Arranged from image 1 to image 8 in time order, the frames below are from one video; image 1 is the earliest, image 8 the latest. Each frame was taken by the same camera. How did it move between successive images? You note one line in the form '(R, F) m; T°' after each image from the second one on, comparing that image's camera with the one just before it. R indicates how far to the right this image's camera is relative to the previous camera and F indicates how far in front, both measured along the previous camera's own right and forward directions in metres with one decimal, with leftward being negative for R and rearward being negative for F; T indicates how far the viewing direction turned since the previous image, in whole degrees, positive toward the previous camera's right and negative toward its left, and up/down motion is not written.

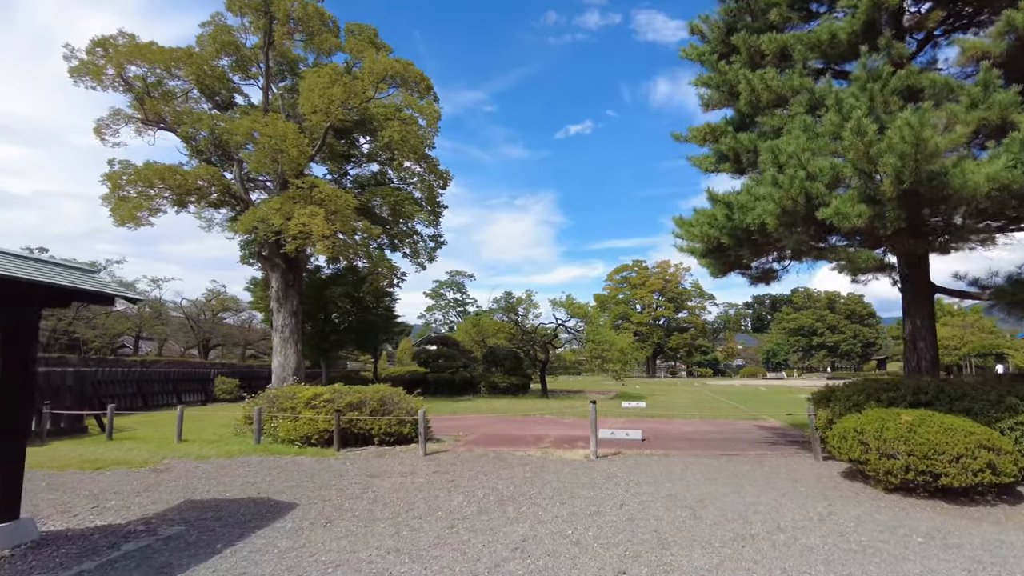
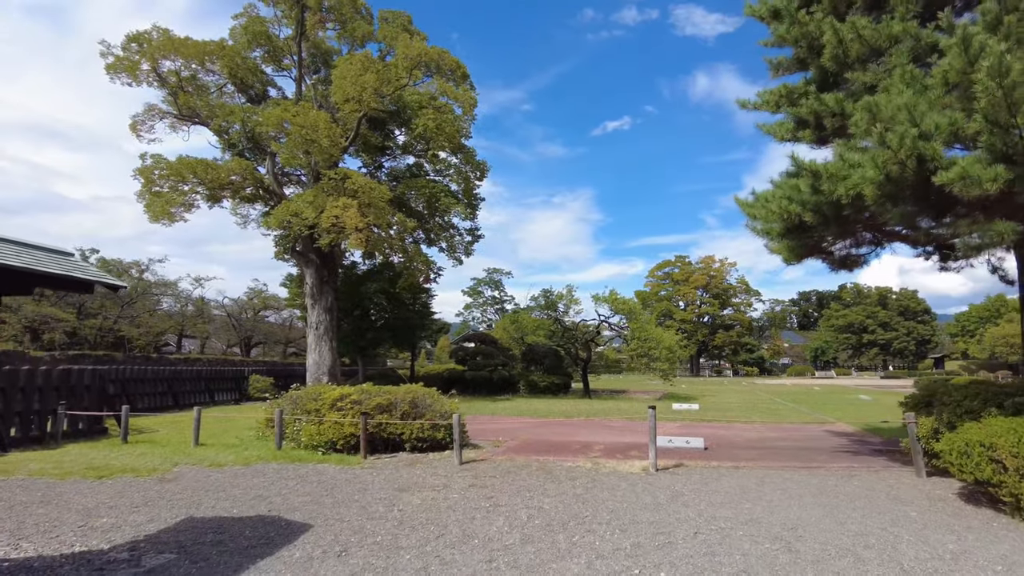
(-0.1, +0.9) m; -3°
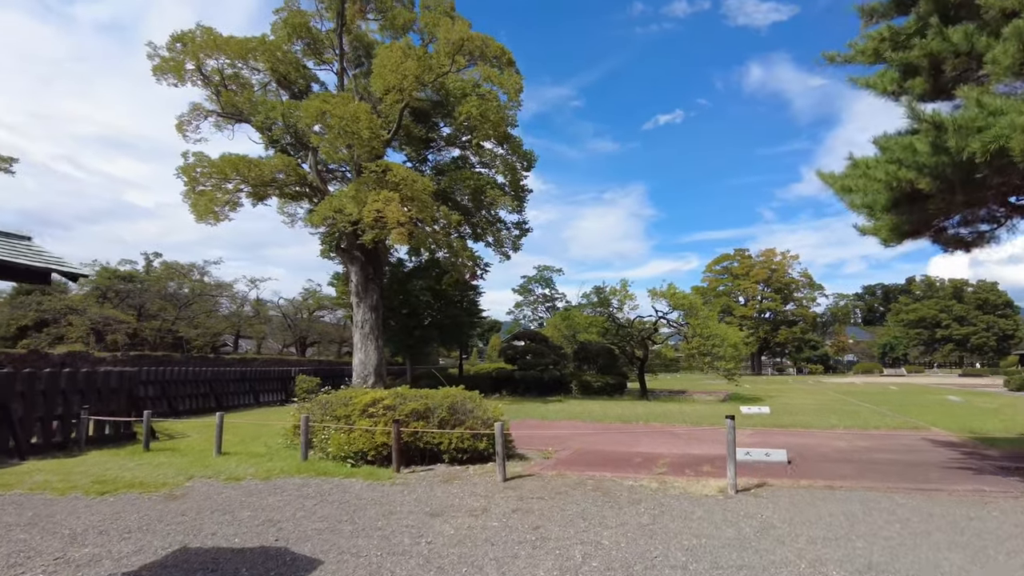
(0.0, +0.9) m; -5°
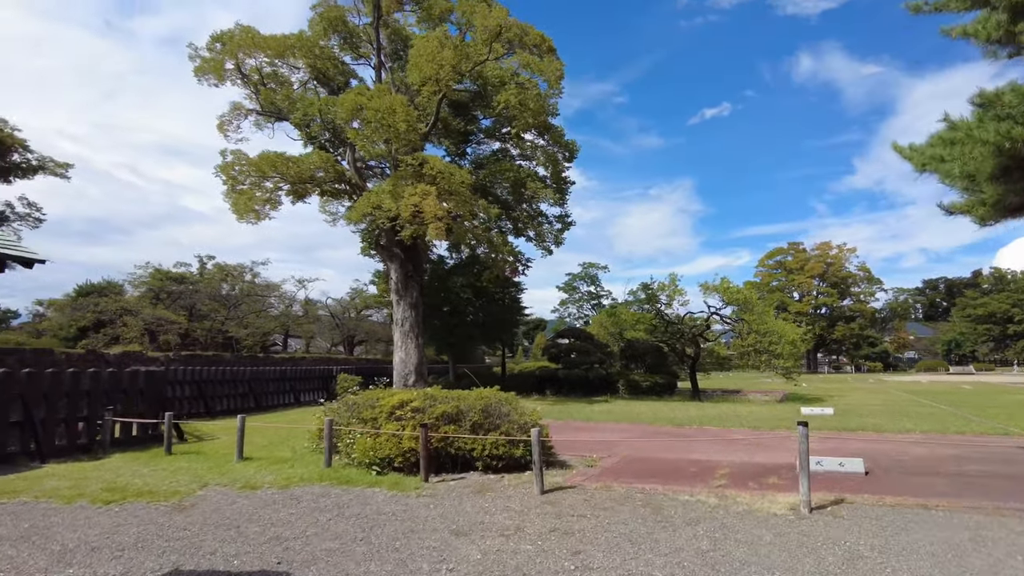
(+0.1, +0.6) m; -4°
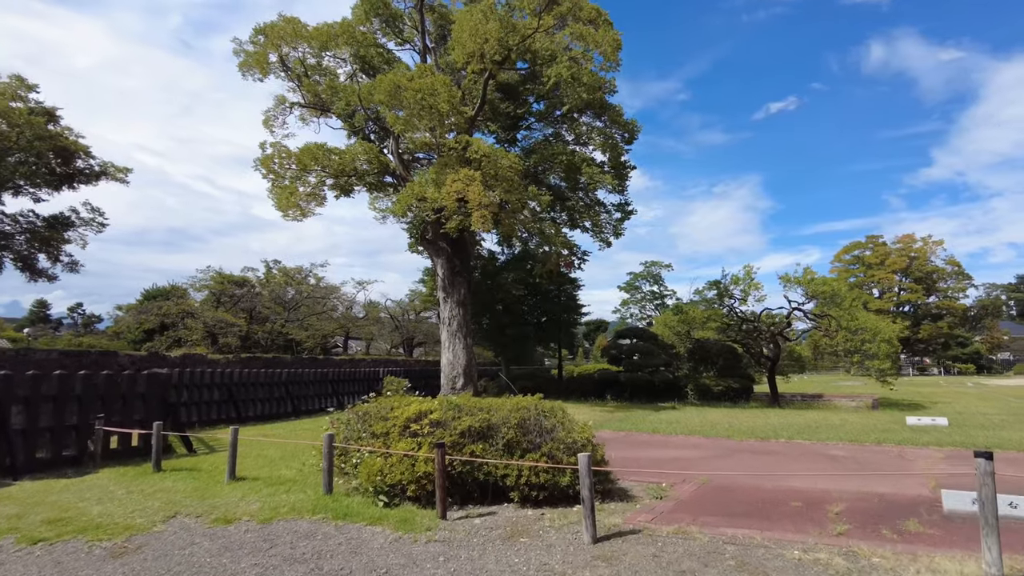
(+0.1, +1.4) m; -5°
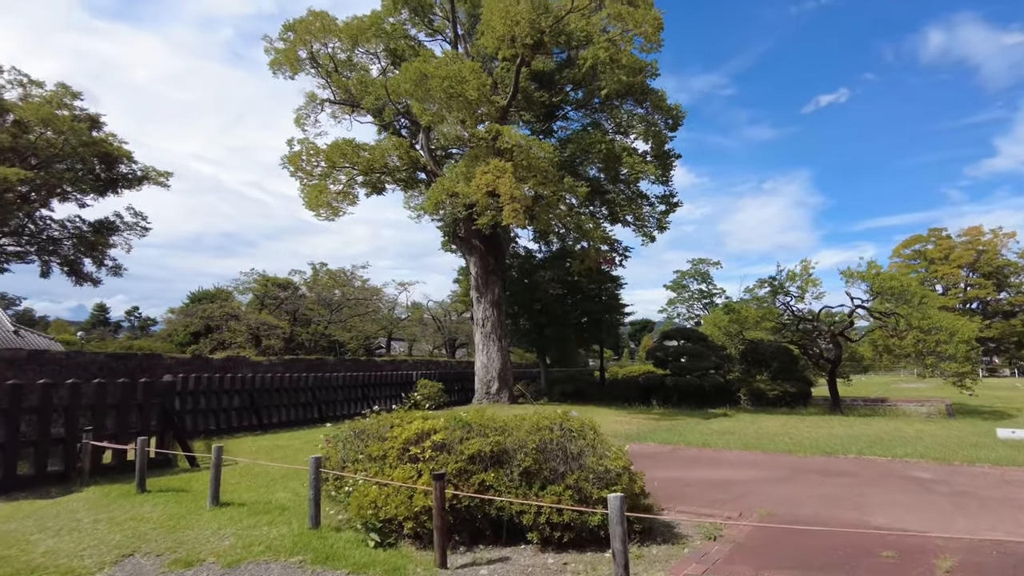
(+0.2, +0.9) m; -4°
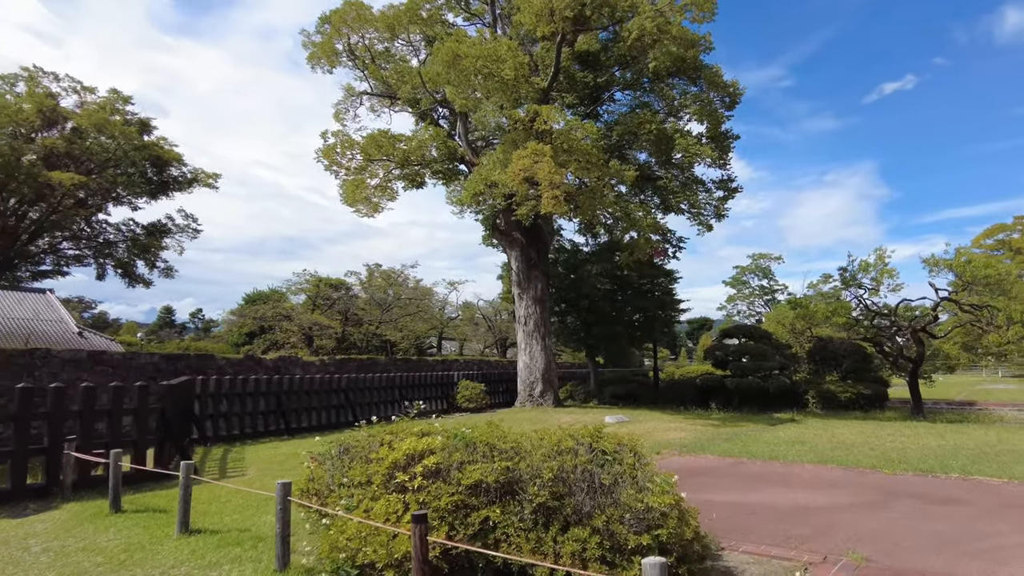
(+0.2, +1.0) m; -5°
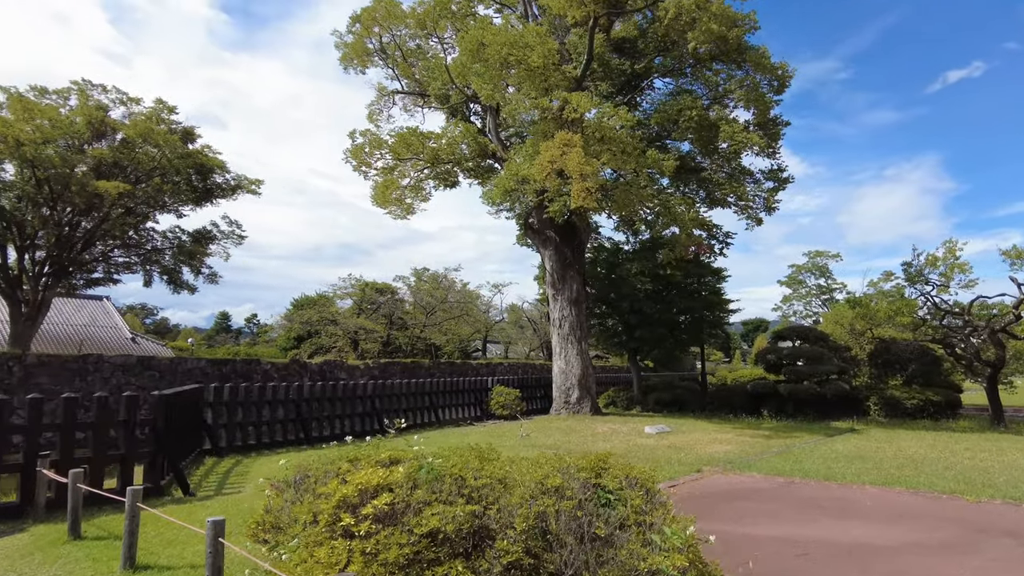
(+0.3, +0.7) m; -4°
